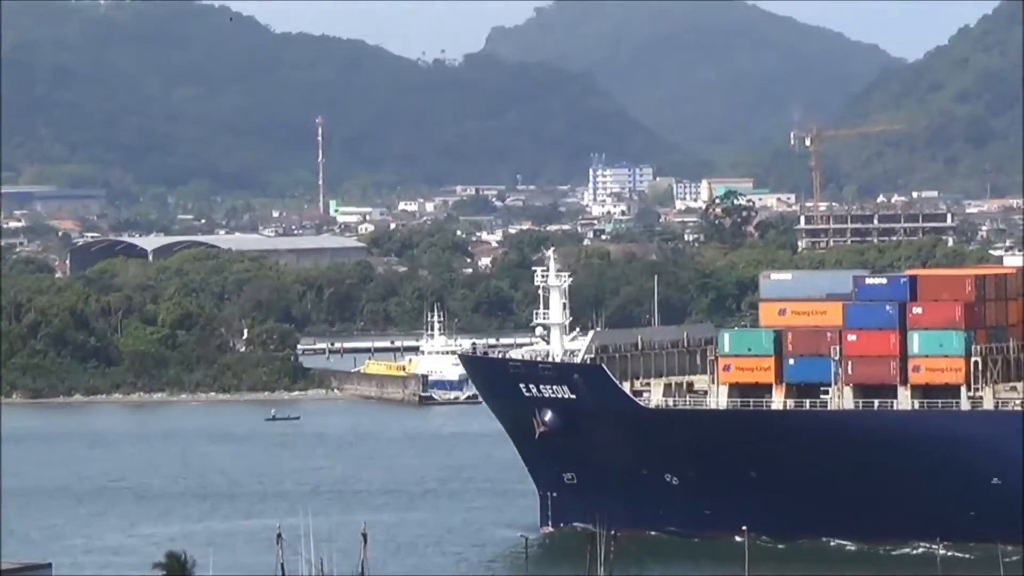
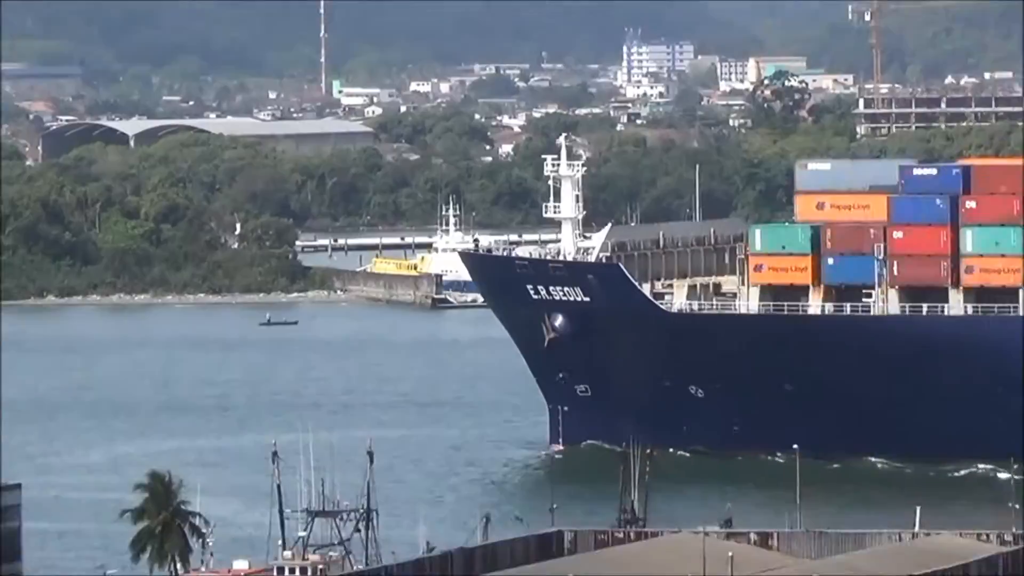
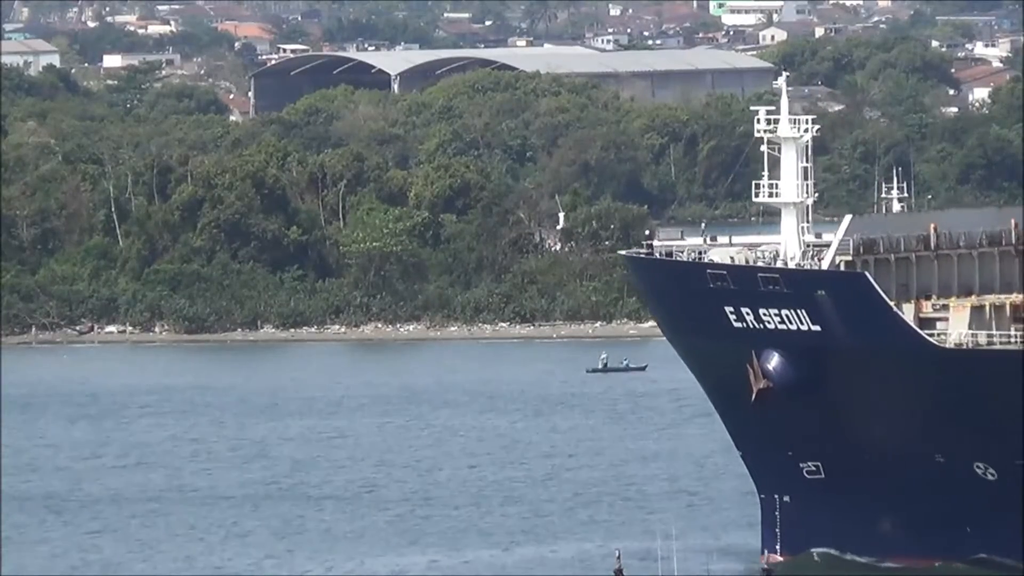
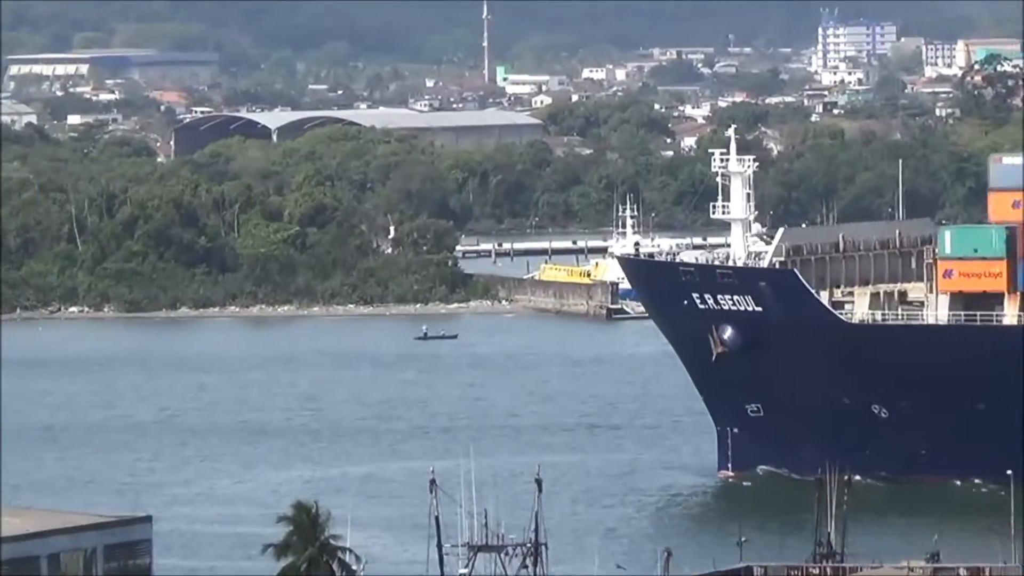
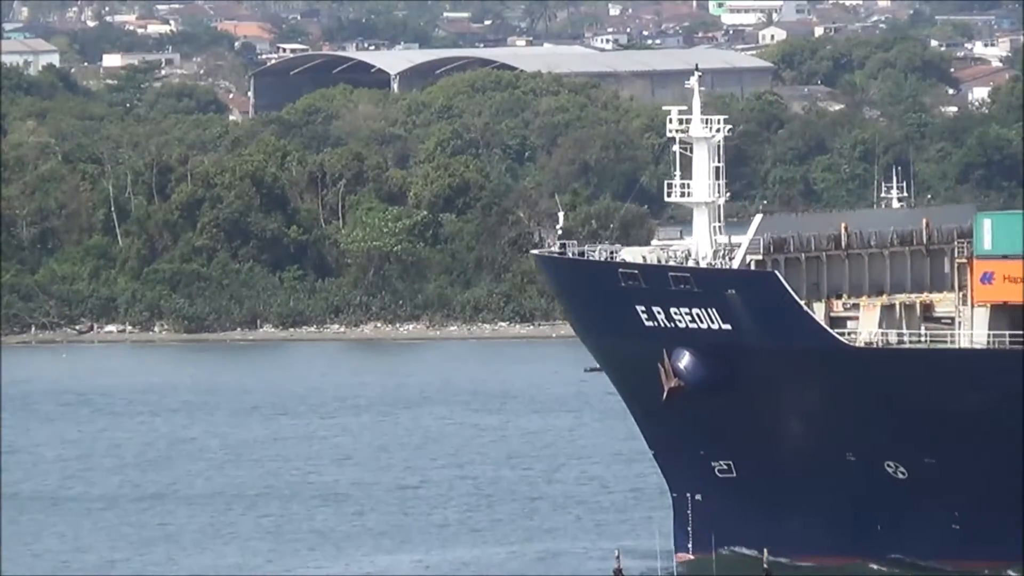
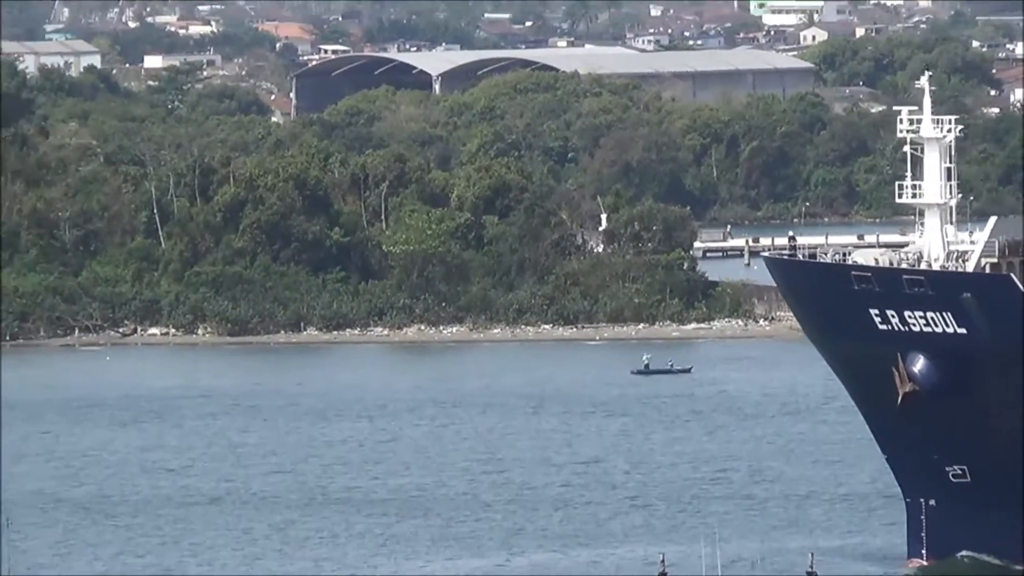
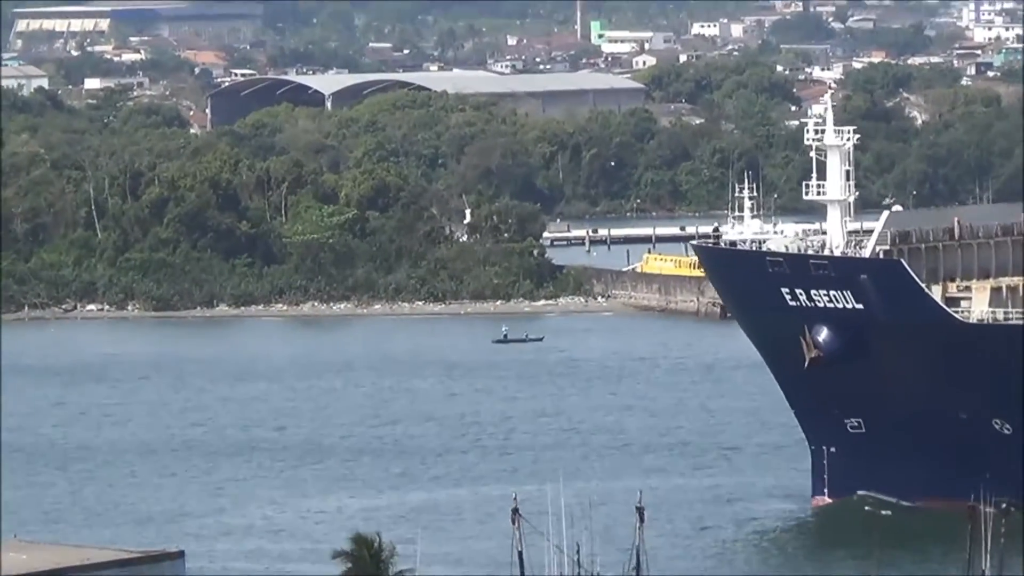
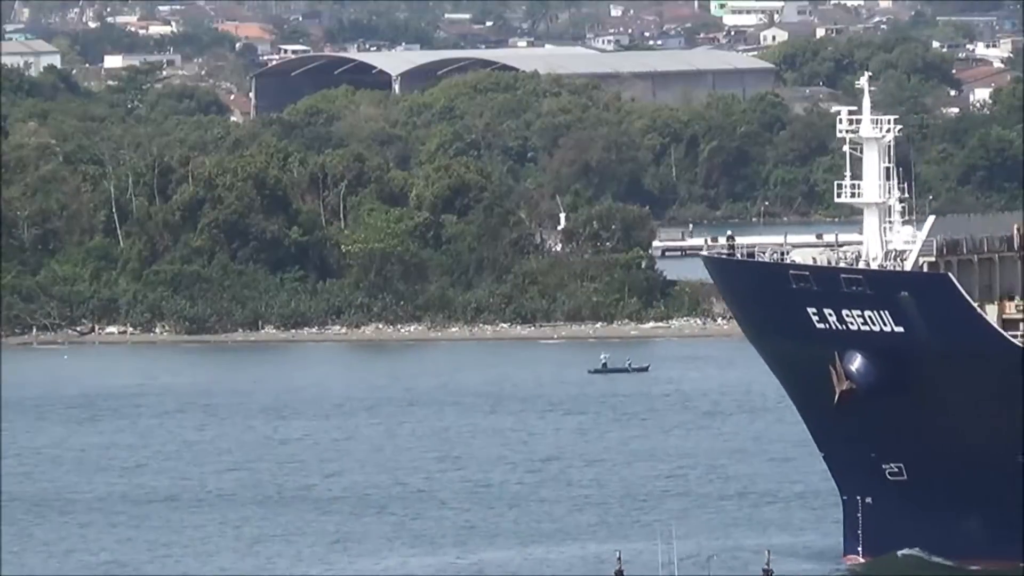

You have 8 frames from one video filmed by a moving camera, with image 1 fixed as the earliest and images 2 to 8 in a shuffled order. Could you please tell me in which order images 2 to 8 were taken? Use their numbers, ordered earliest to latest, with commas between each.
2, 4, 7, 6, 8, 3, 5
